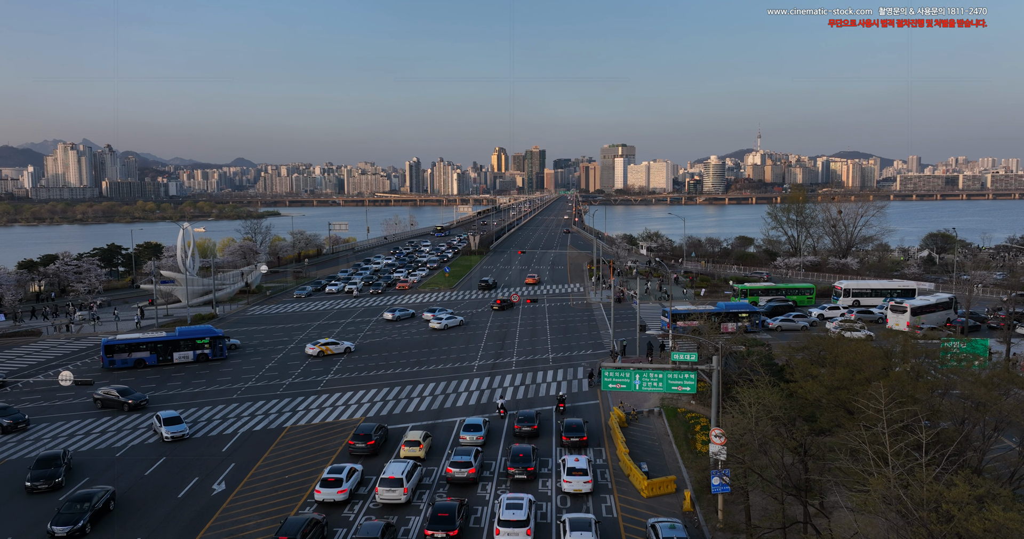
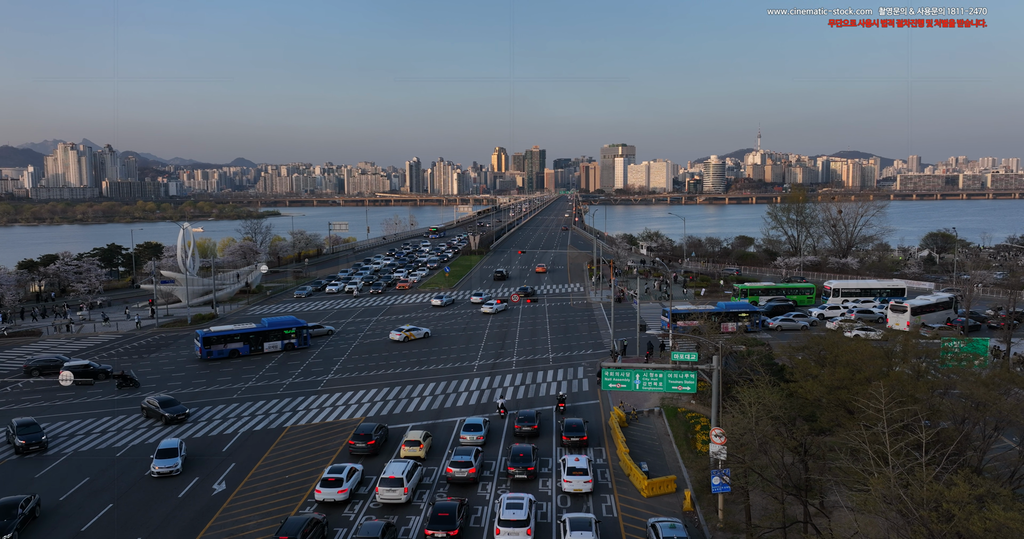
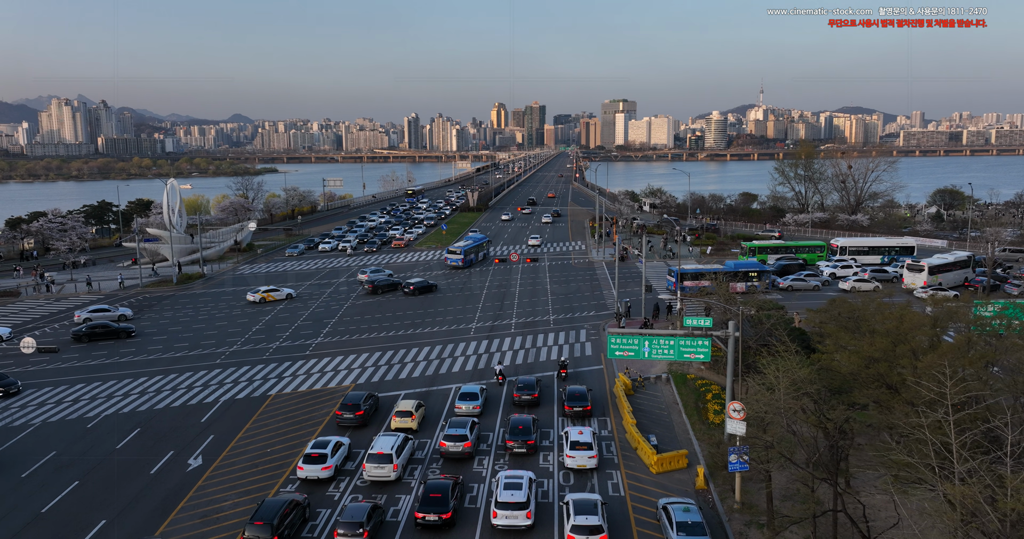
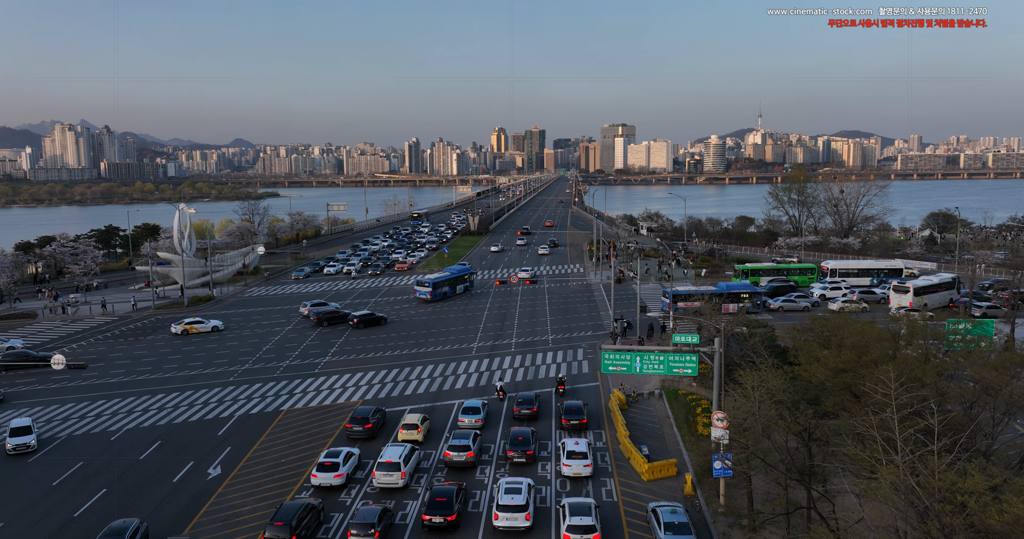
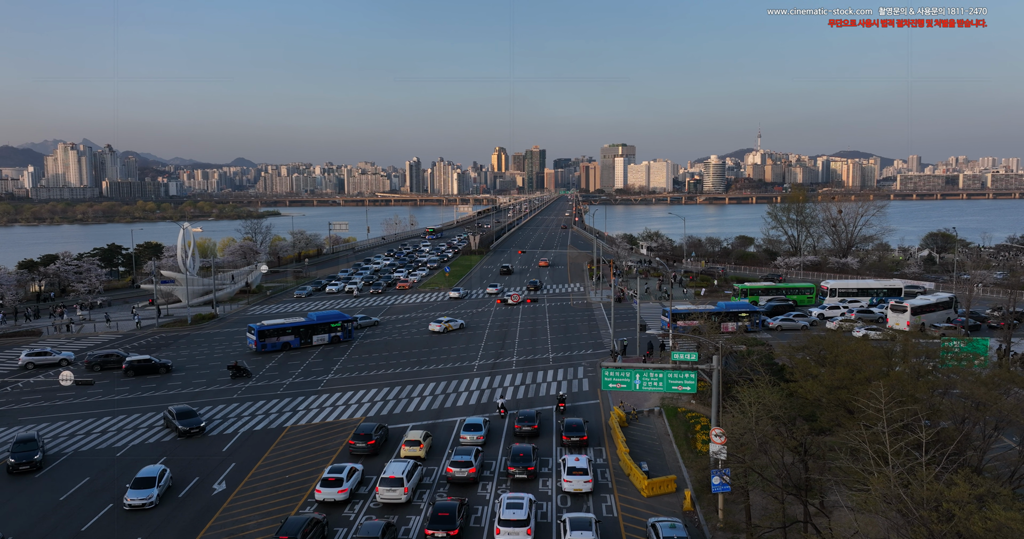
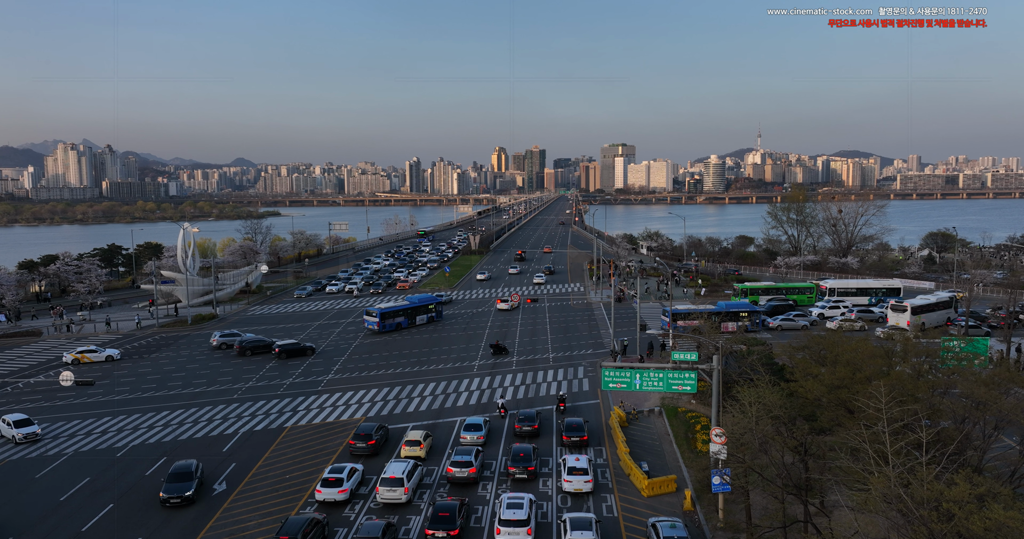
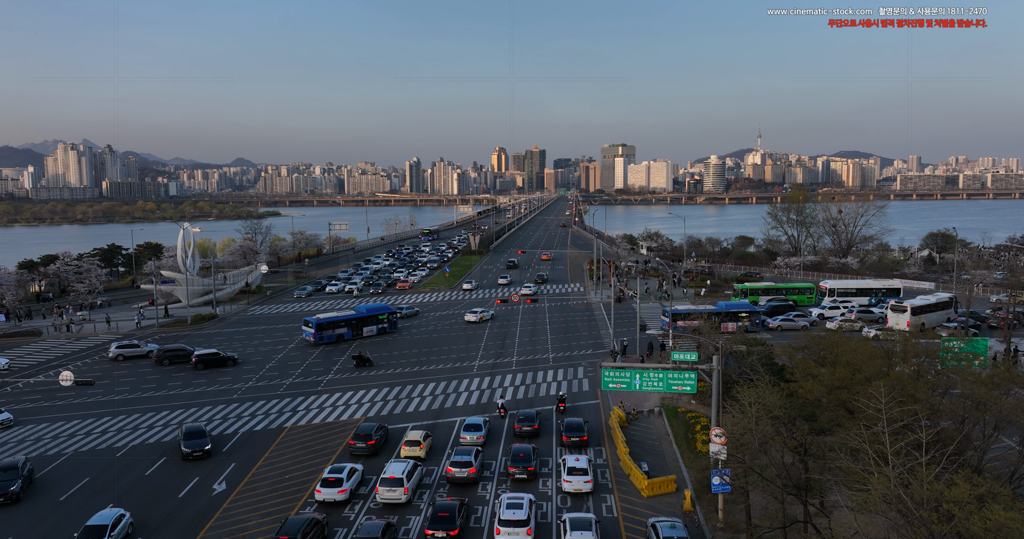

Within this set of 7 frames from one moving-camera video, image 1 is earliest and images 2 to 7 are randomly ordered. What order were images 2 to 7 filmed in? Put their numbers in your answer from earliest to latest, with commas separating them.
2, 5, 7, 6, 4, 3
